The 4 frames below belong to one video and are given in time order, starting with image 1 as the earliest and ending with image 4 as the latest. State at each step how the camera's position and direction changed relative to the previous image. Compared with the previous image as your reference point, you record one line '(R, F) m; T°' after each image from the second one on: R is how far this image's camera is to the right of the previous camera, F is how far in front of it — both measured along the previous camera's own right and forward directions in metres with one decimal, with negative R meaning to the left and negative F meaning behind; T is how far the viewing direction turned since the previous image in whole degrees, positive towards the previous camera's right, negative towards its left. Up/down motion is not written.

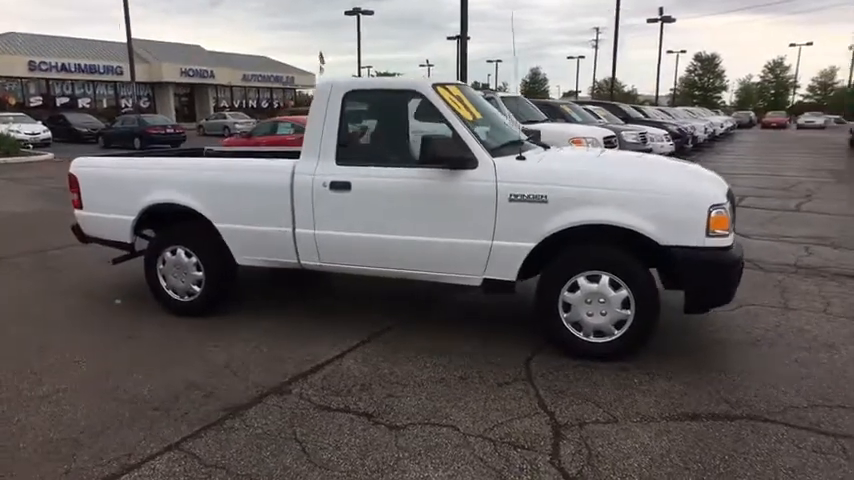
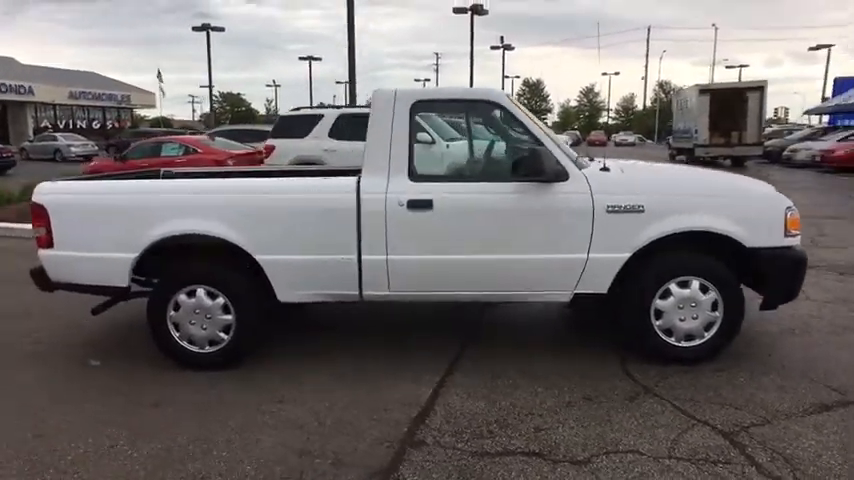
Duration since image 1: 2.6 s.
(-2.0, +0.7) m; +16°
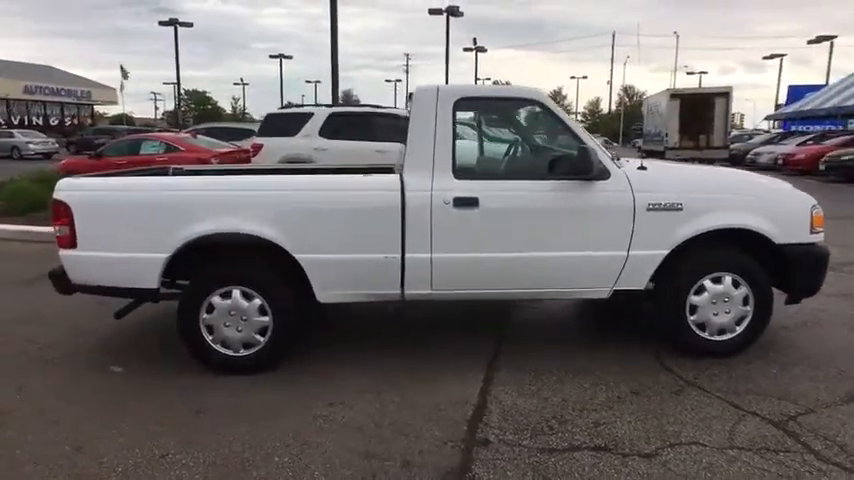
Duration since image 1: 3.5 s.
(-0.6, 0.0) m; +4°
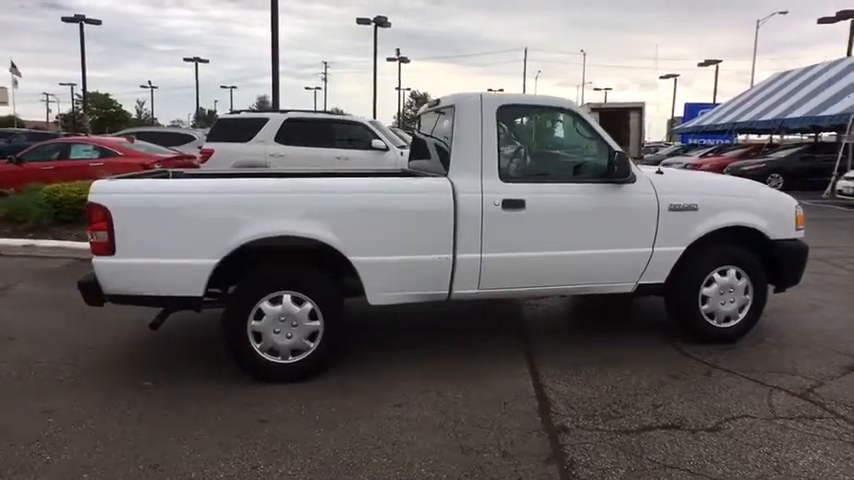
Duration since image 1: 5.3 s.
(-1.1, 0.0) m; +9°
